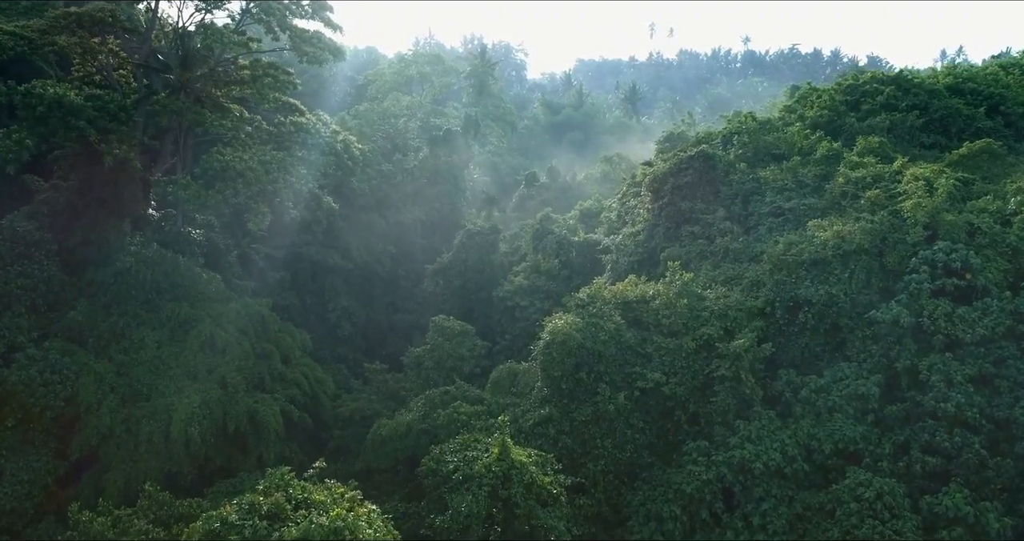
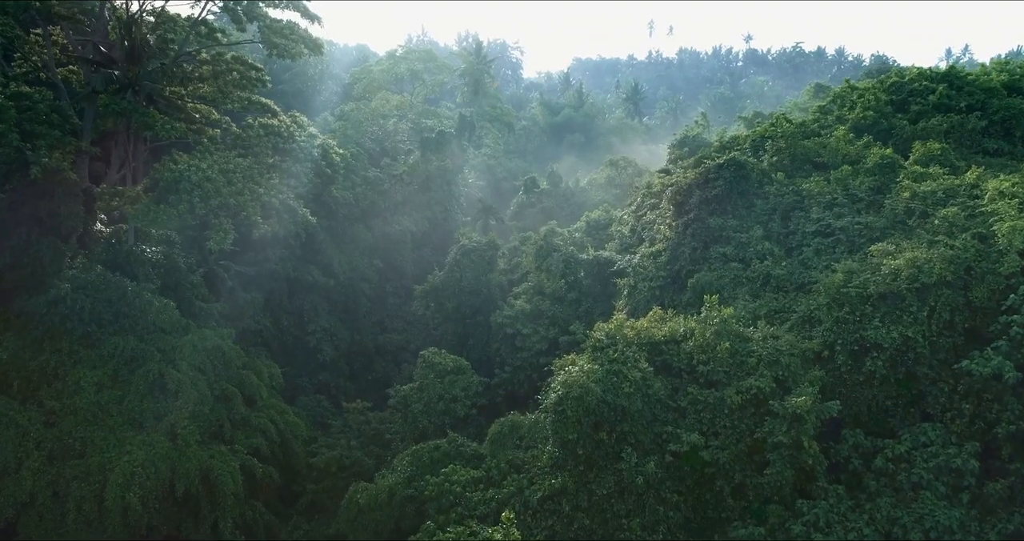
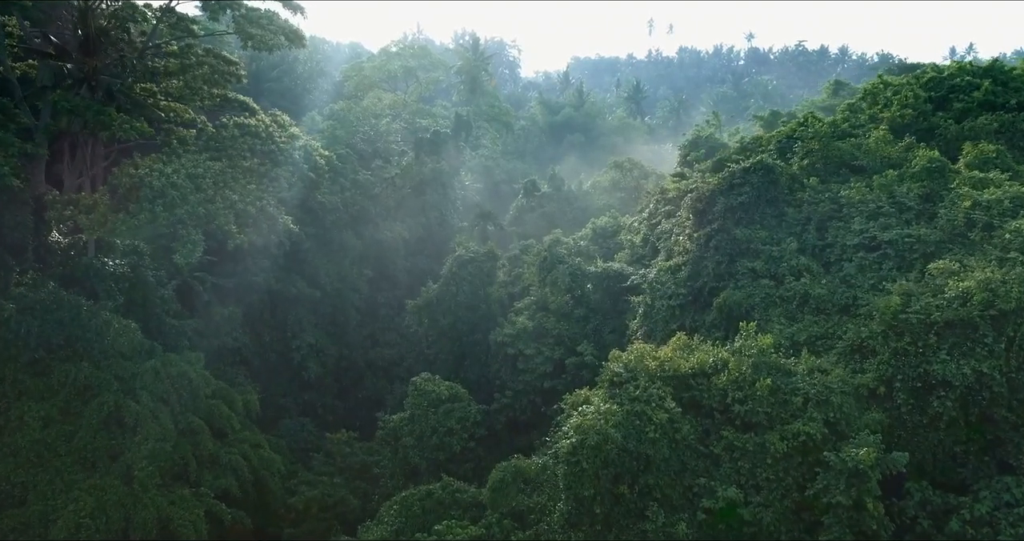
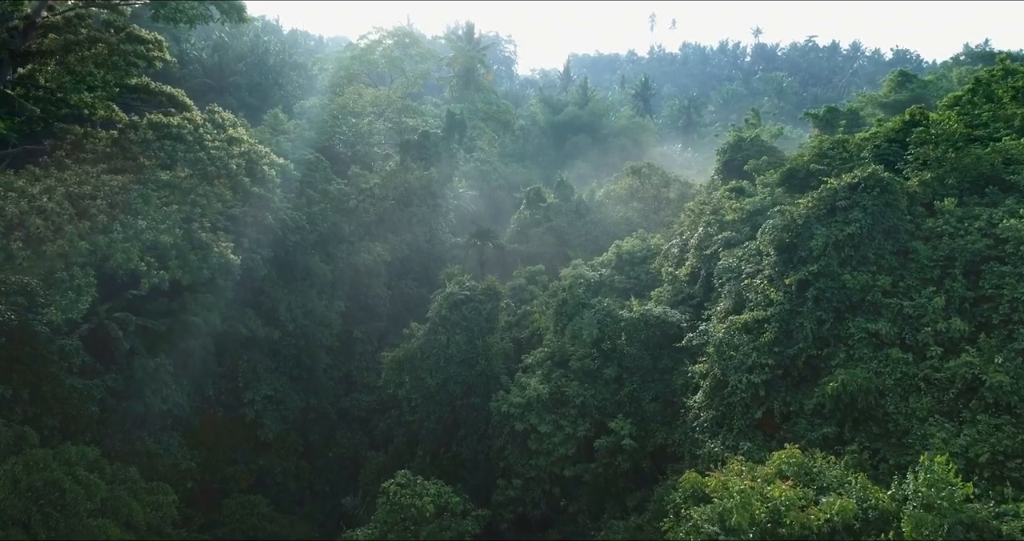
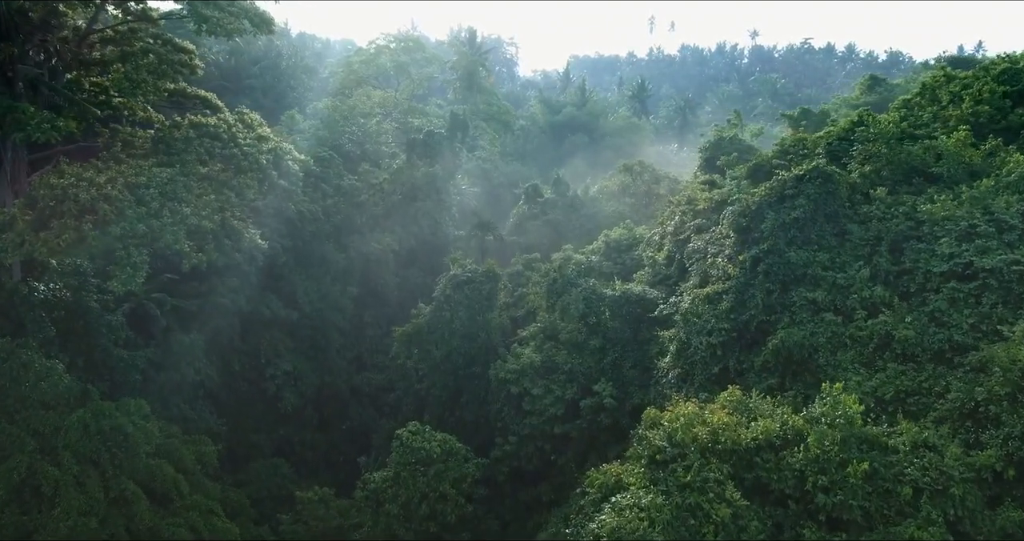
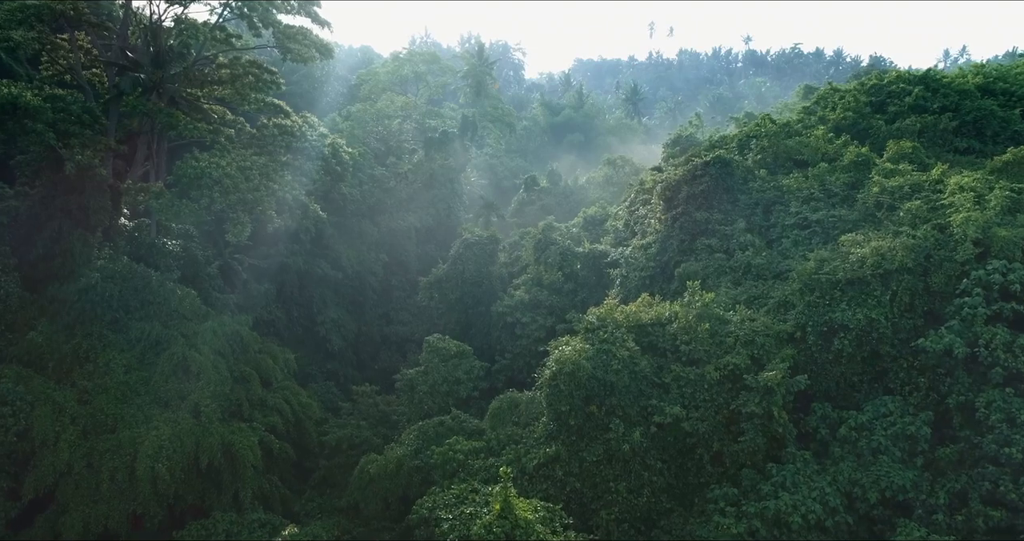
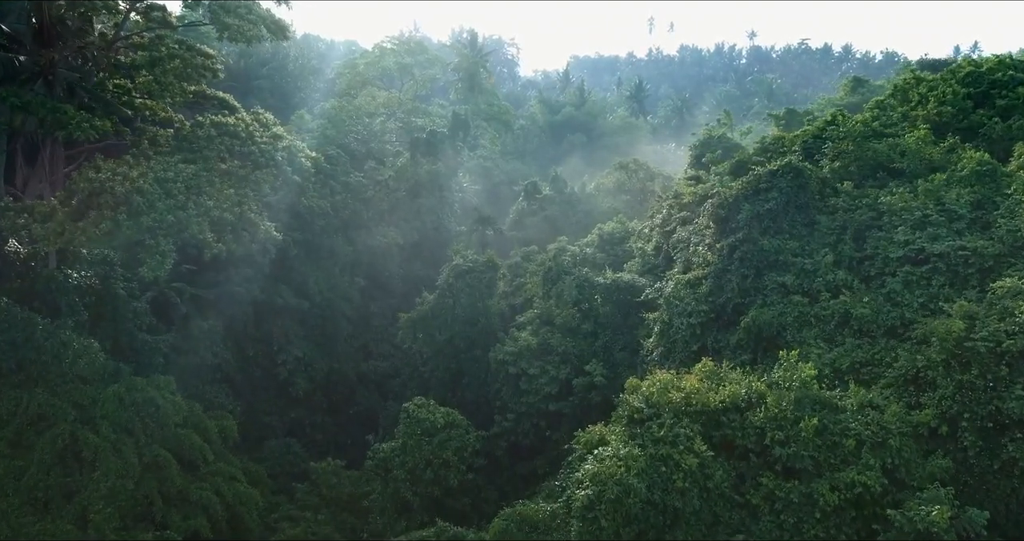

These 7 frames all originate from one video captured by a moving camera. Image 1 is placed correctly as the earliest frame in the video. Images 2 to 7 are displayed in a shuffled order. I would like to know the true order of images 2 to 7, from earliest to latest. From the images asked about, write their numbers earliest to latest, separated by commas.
6, 2, 3, 7, 5, 4
